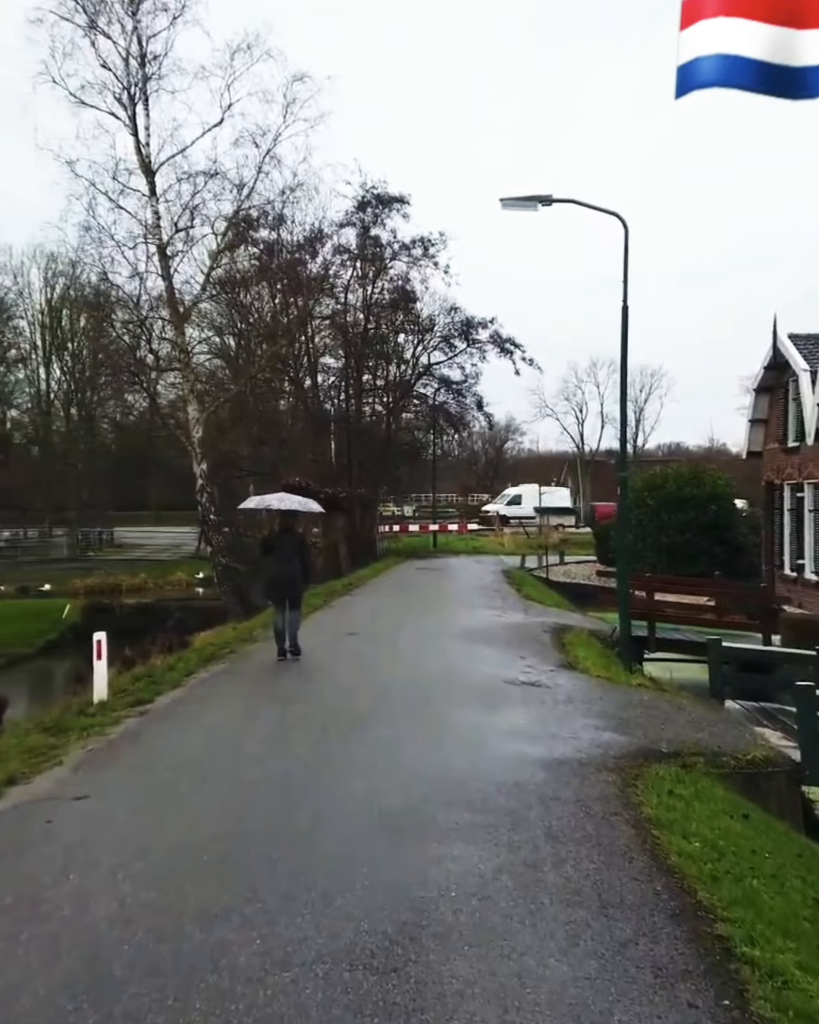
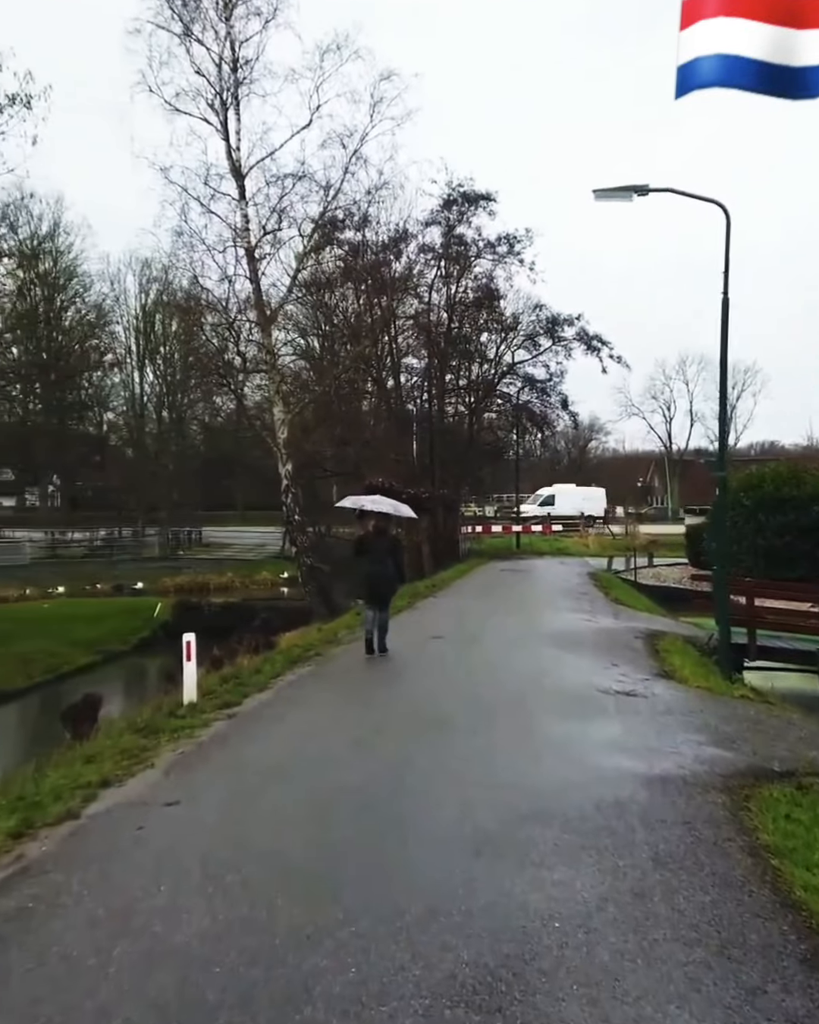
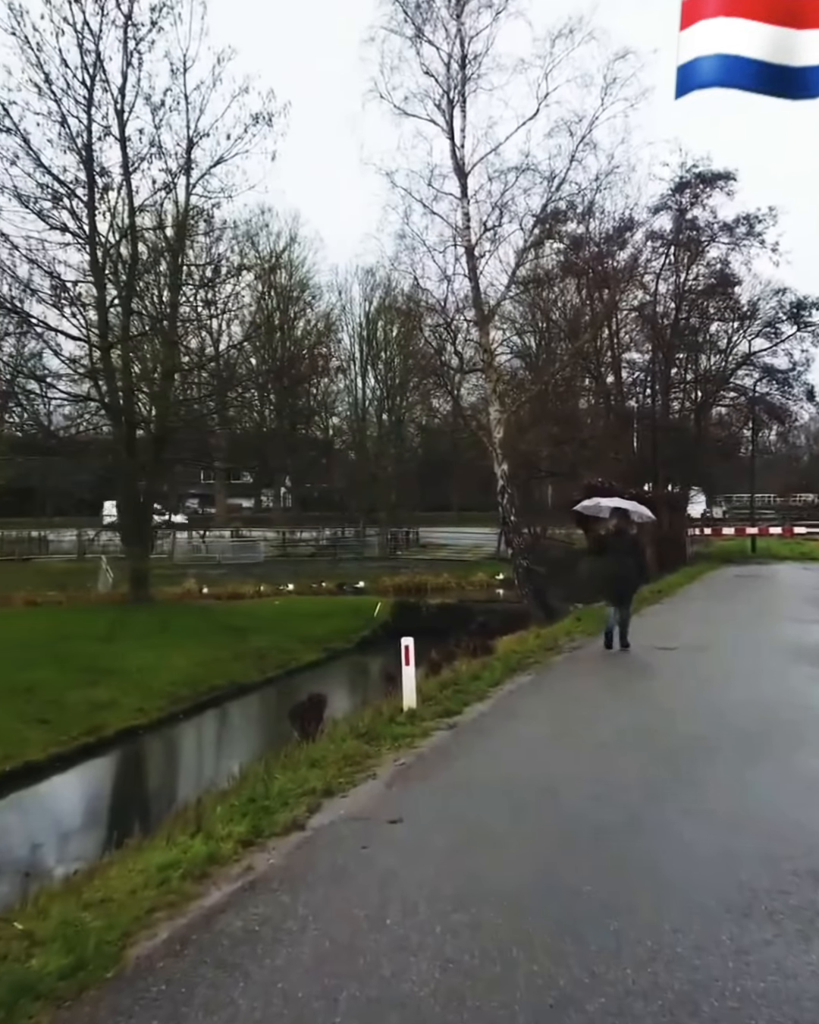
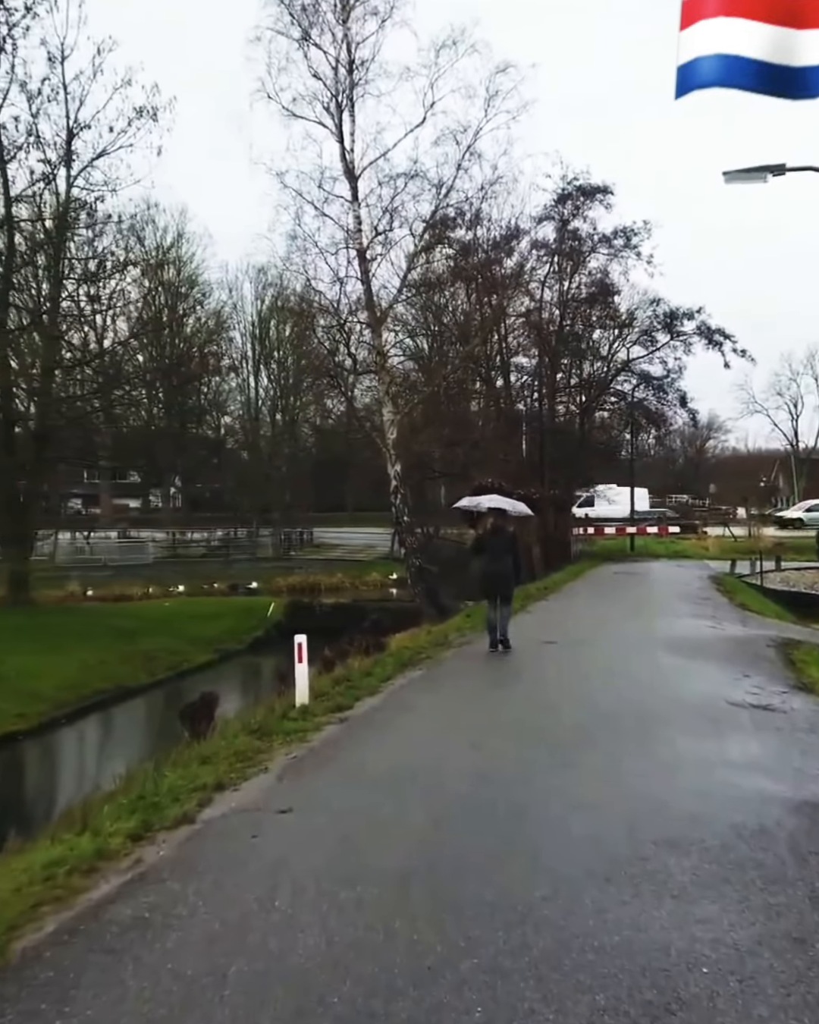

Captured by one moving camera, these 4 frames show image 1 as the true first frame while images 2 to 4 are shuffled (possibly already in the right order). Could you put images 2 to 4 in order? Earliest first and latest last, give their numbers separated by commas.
2, 4, 3
